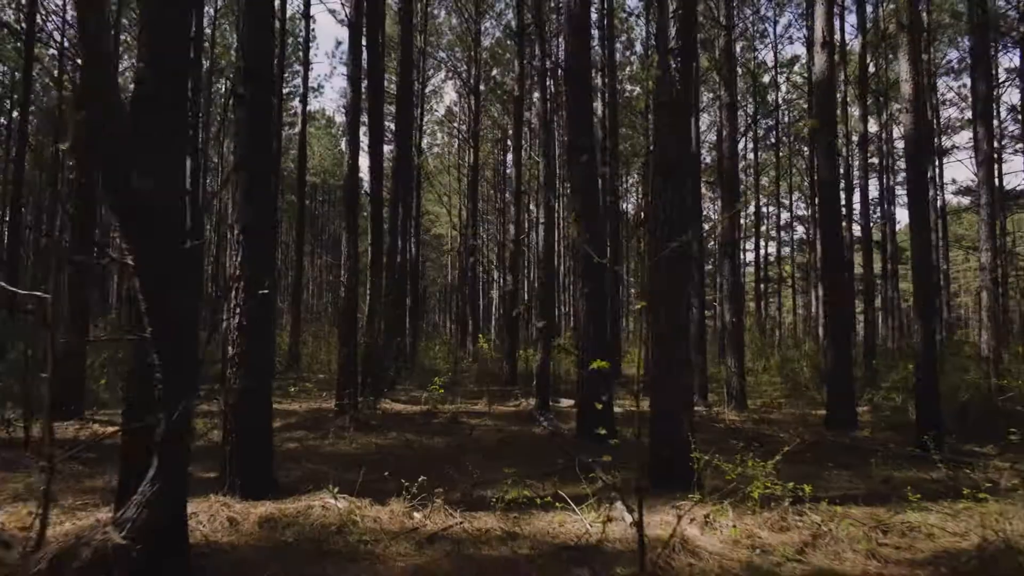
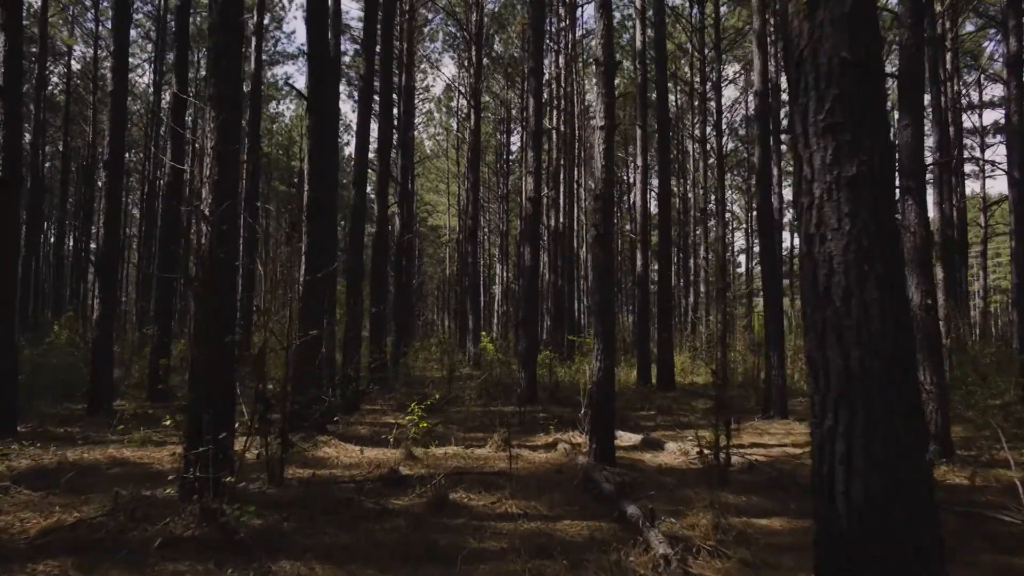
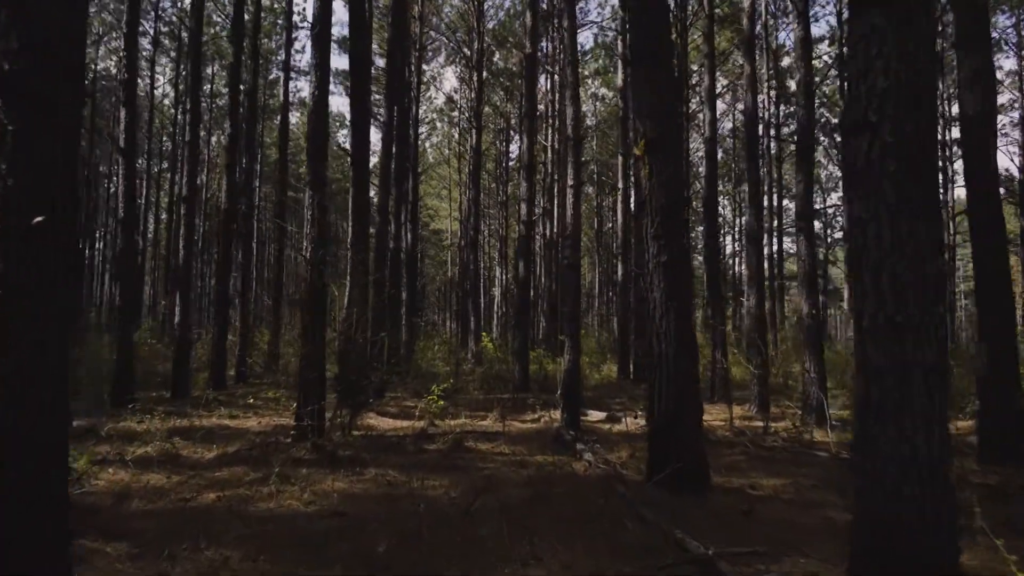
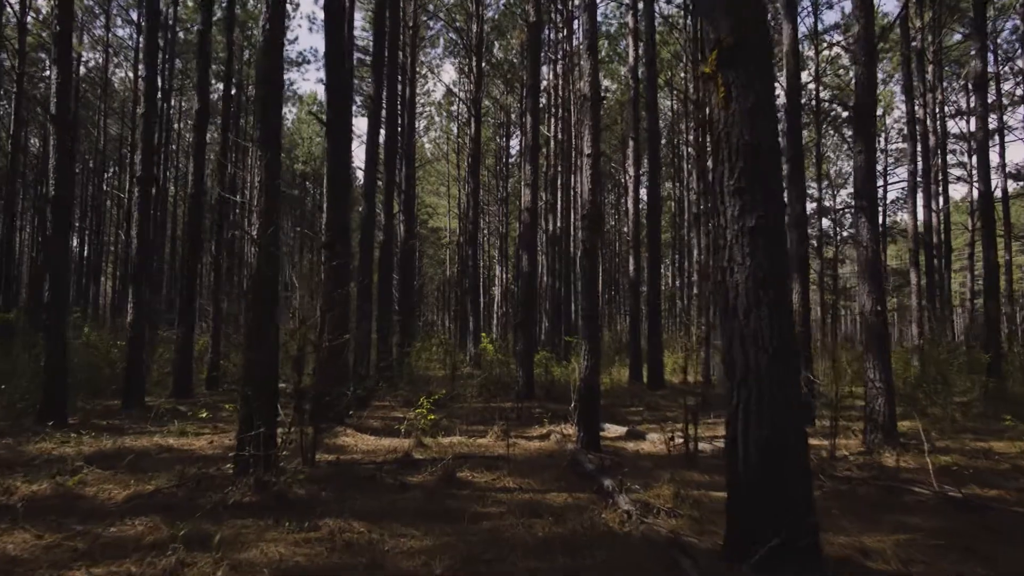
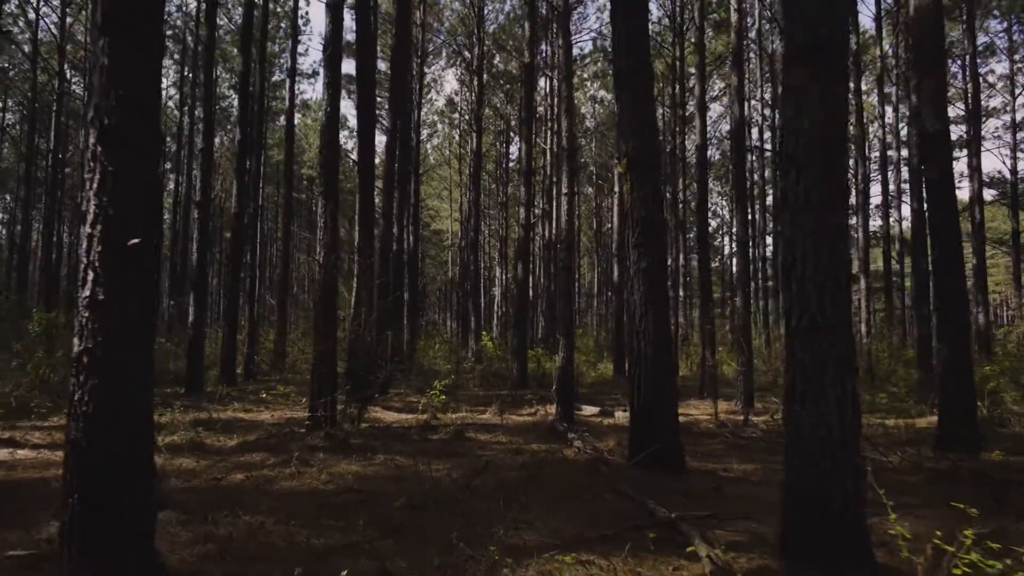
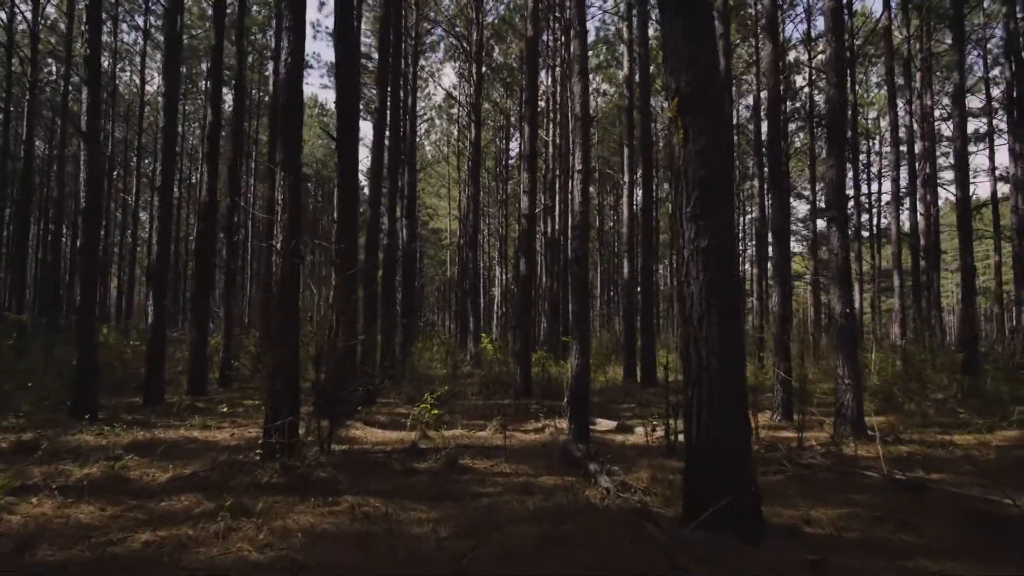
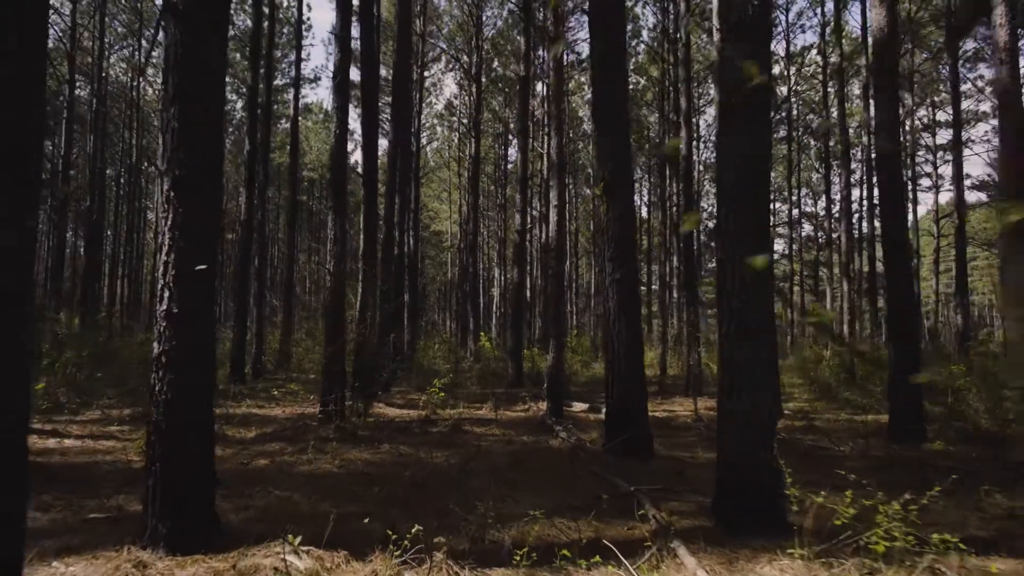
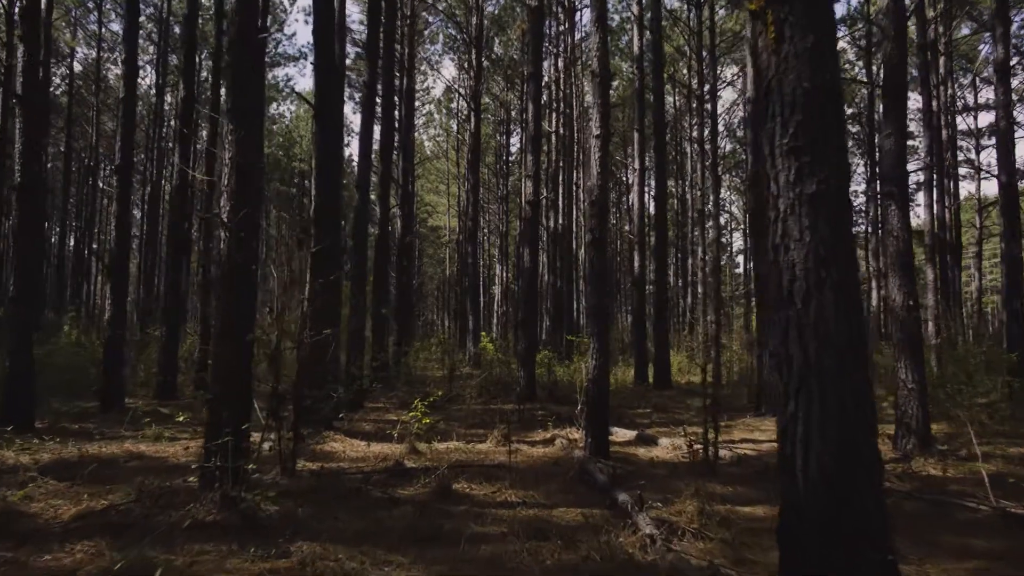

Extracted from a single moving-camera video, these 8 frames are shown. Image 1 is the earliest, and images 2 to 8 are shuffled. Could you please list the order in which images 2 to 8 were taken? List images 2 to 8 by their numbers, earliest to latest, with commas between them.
7, 5, 3, 6, 4, 8, 2
